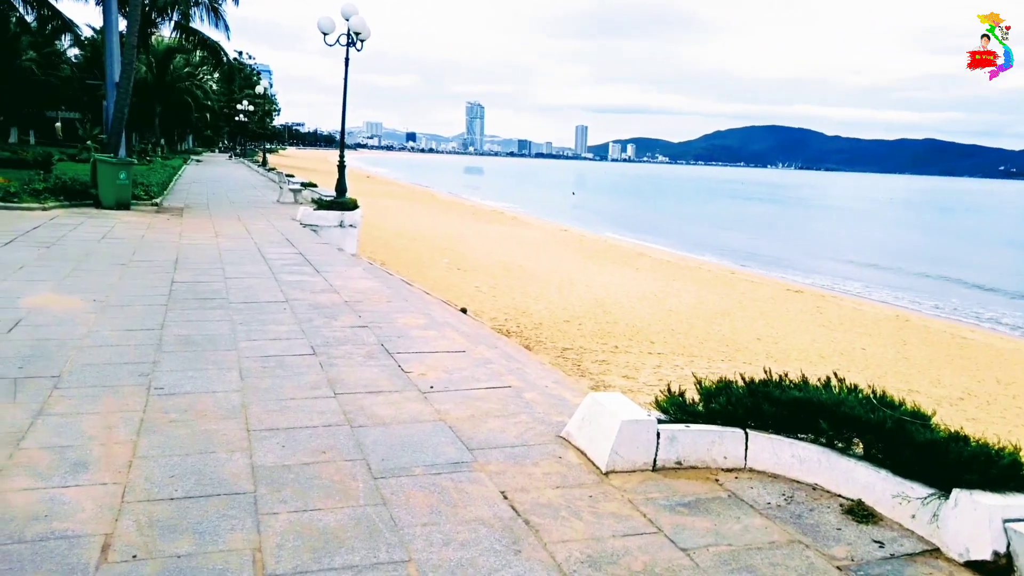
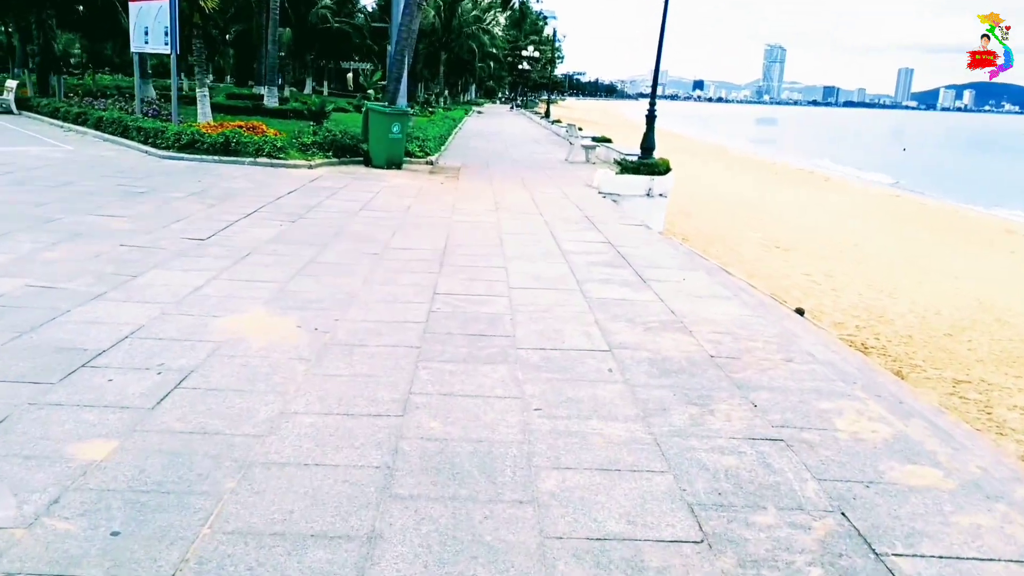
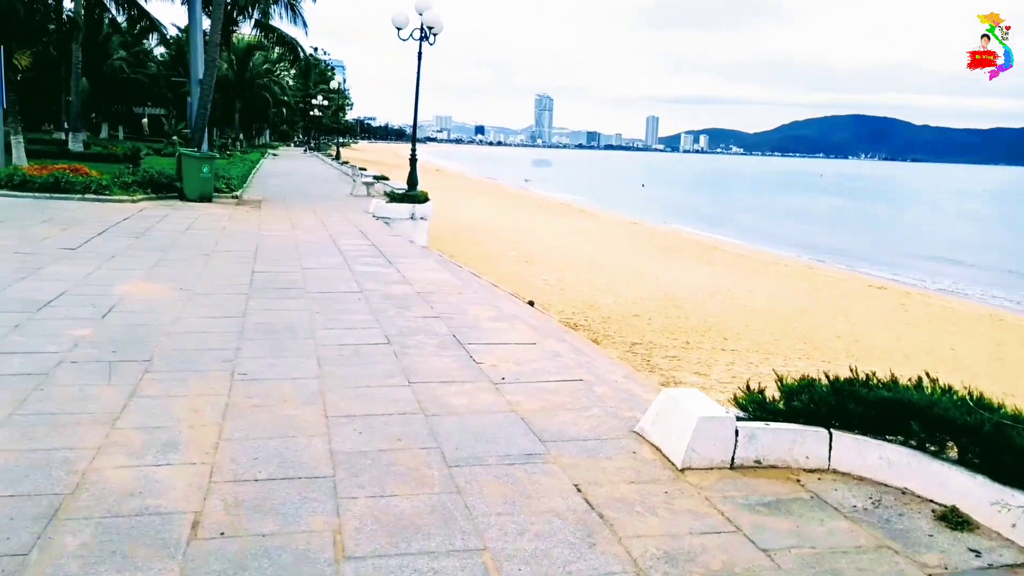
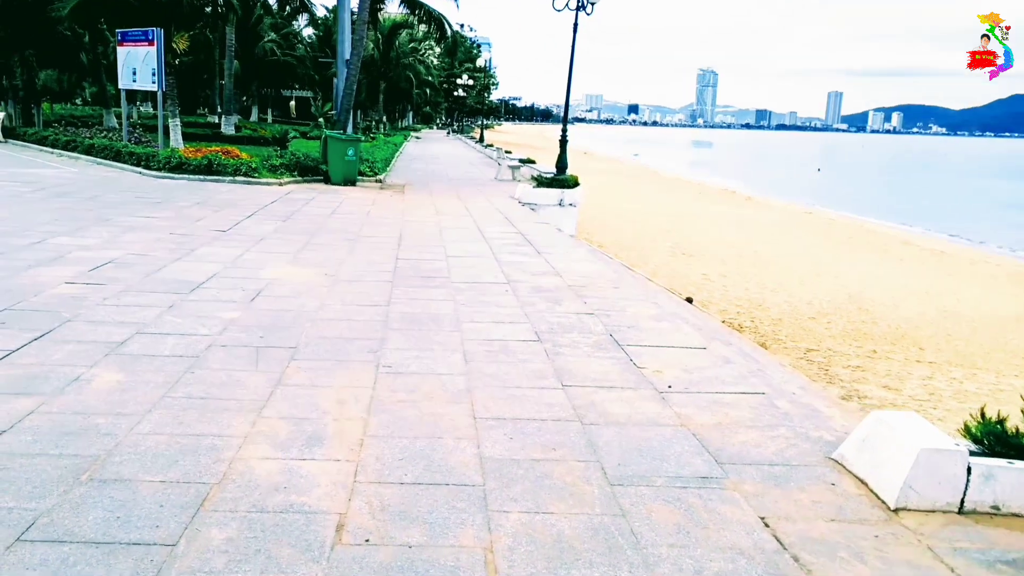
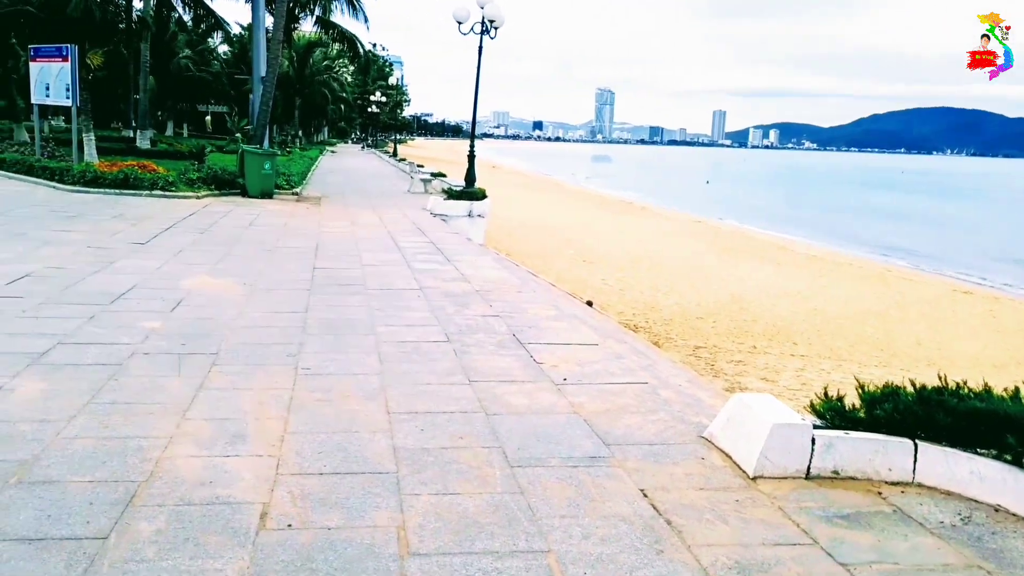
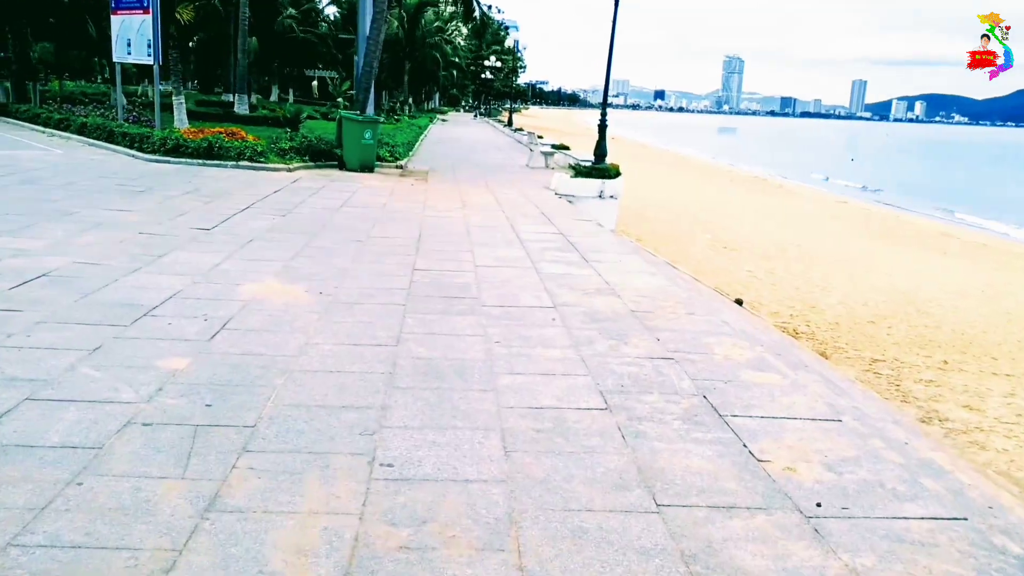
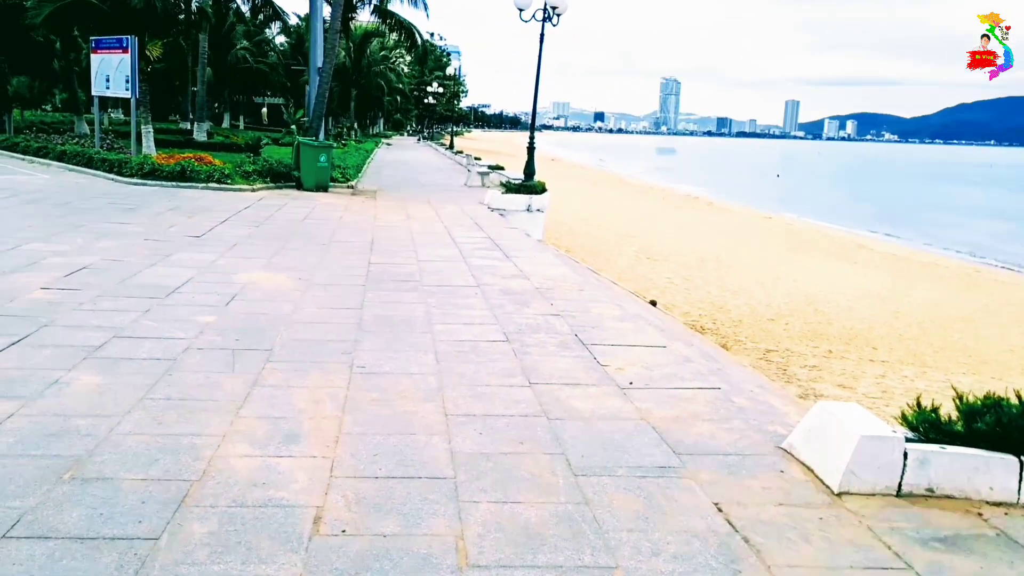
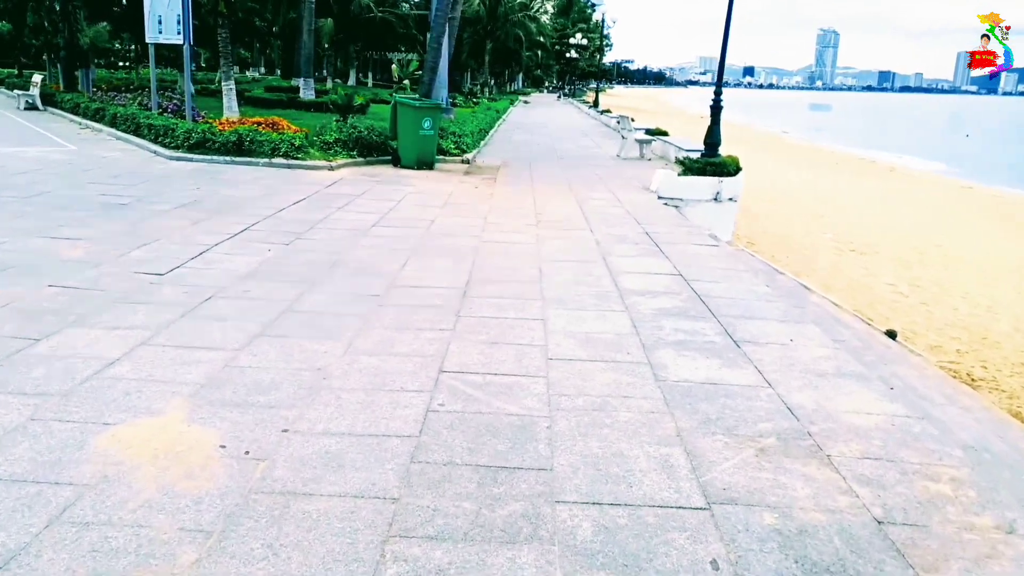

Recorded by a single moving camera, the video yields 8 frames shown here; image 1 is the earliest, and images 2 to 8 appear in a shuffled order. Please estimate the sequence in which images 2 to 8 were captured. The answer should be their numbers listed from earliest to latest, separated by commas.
3, 5, 7, 4, 6, 2, 8
